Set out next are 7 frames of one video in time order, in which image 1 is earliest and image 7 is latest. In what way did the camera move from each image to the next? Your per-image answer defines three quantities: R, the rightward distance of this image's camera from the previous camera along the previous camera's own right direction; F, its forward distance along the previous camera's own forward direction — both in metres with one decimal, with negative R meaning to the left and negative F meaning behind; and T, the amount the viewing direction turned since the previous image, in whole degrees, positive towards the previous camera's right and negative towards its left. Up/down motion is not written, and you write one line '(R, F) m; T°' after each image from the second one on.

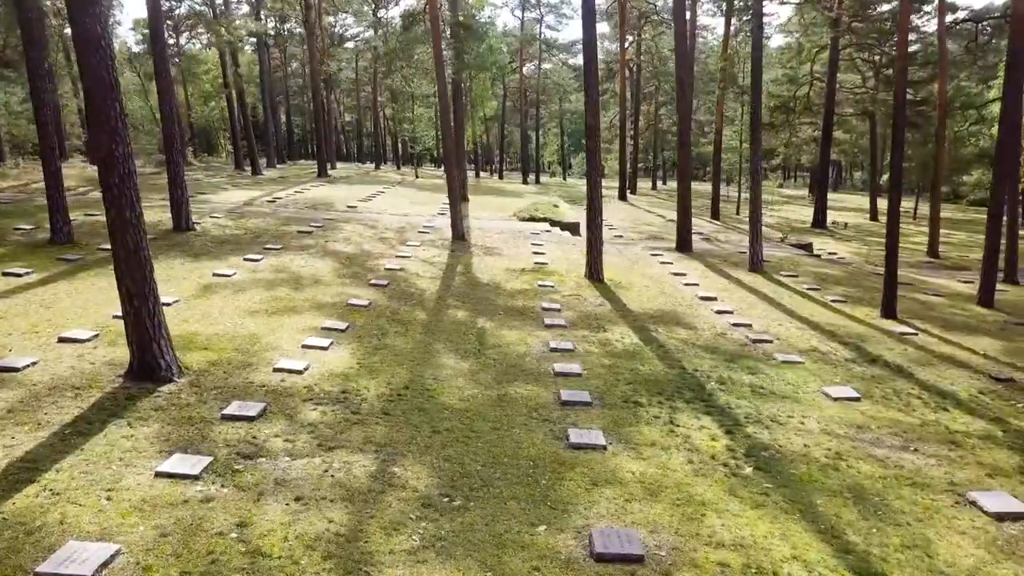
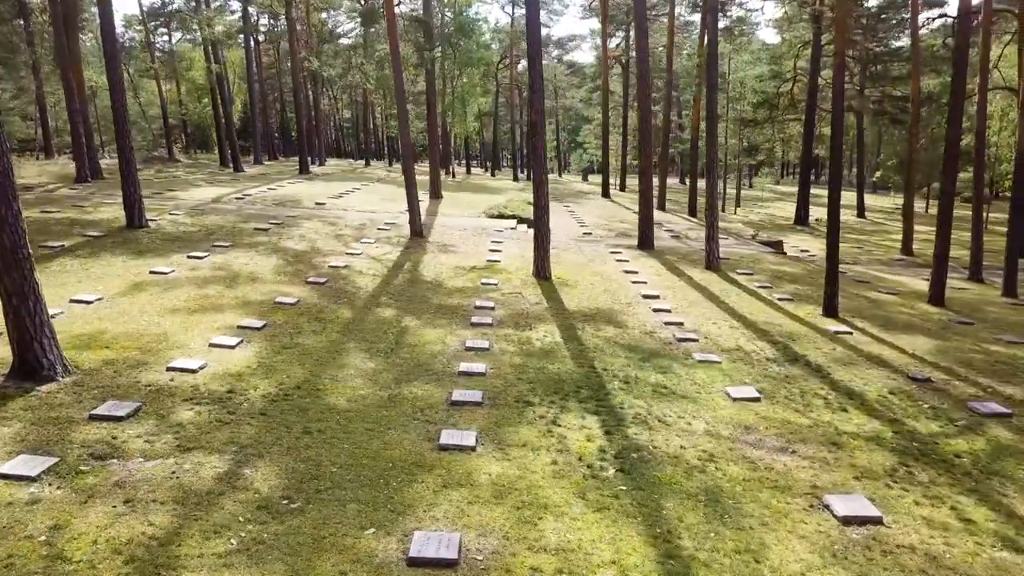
(+0.8, 0.0) m; 0°
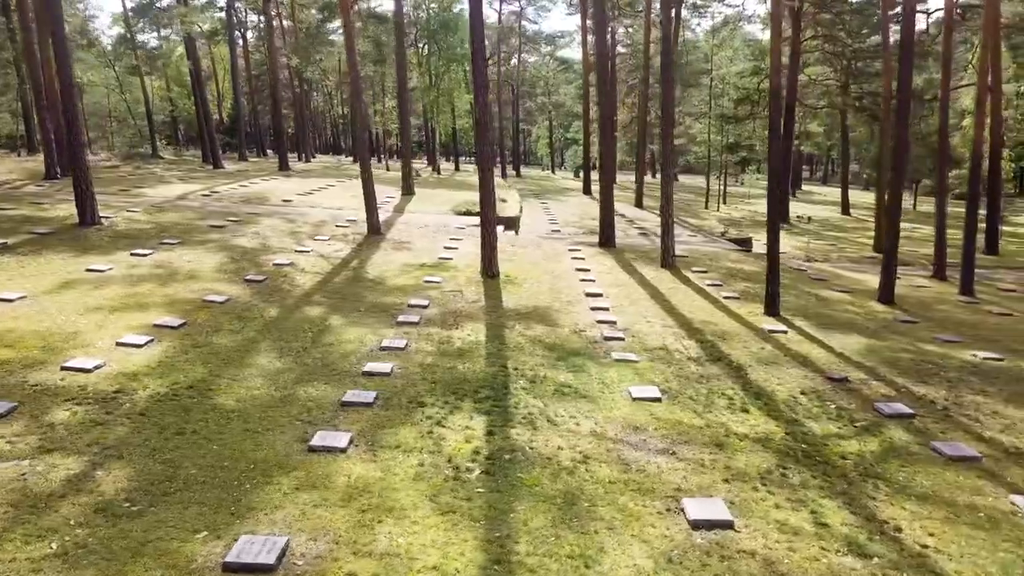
(+0.7, +0.1) m; 0°
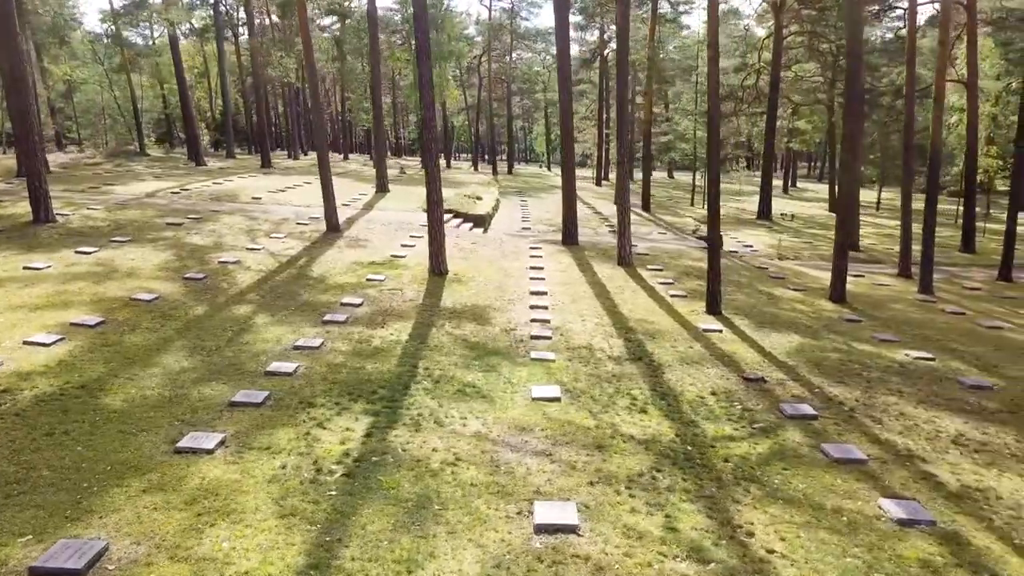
(+0.8, +0.1) m; 0°
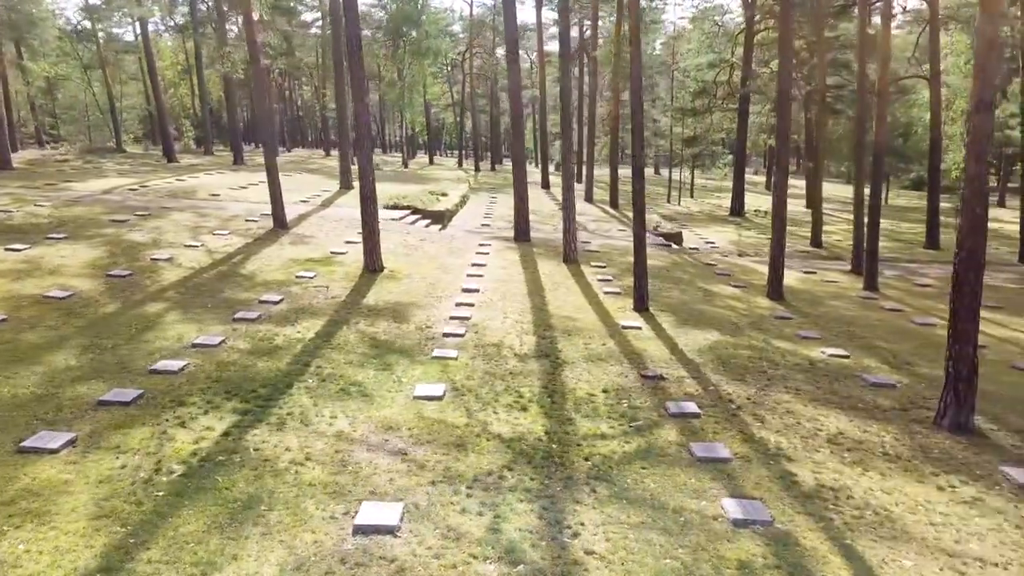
(+0.8, +0.1) m; 0°
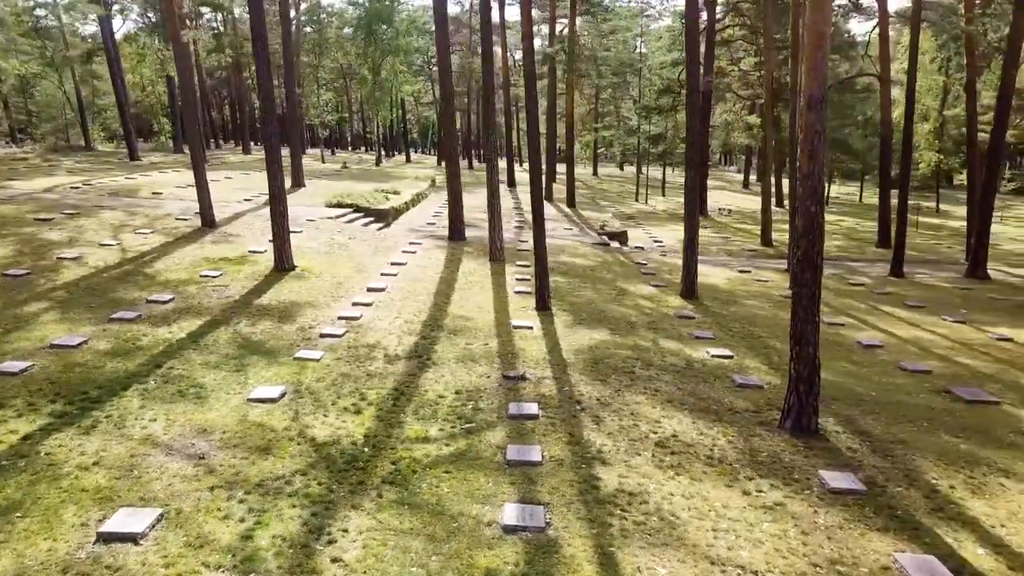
(+1.1, +0.1) m; 0°
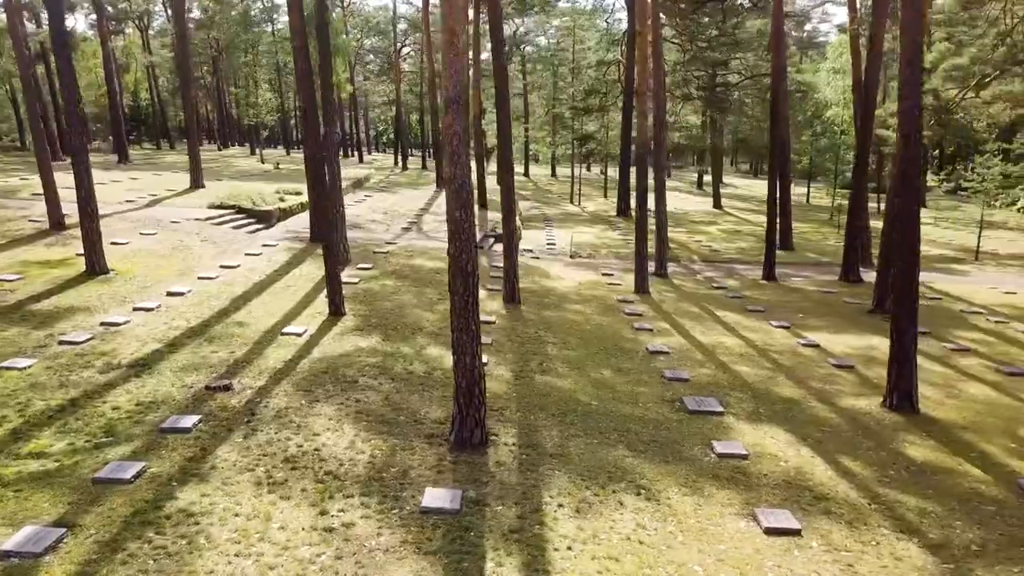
(+2.3, +0.2) m; 0°
